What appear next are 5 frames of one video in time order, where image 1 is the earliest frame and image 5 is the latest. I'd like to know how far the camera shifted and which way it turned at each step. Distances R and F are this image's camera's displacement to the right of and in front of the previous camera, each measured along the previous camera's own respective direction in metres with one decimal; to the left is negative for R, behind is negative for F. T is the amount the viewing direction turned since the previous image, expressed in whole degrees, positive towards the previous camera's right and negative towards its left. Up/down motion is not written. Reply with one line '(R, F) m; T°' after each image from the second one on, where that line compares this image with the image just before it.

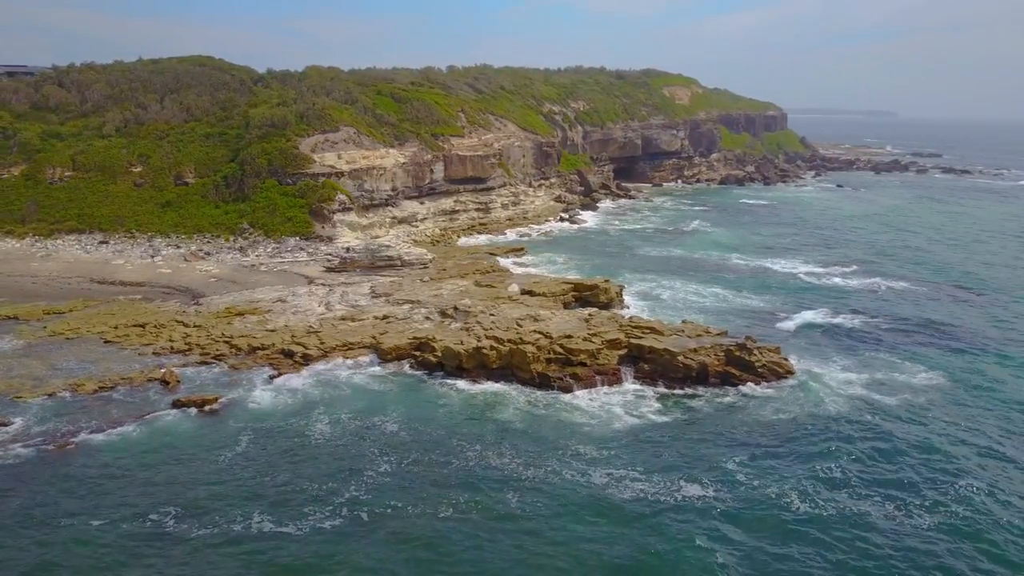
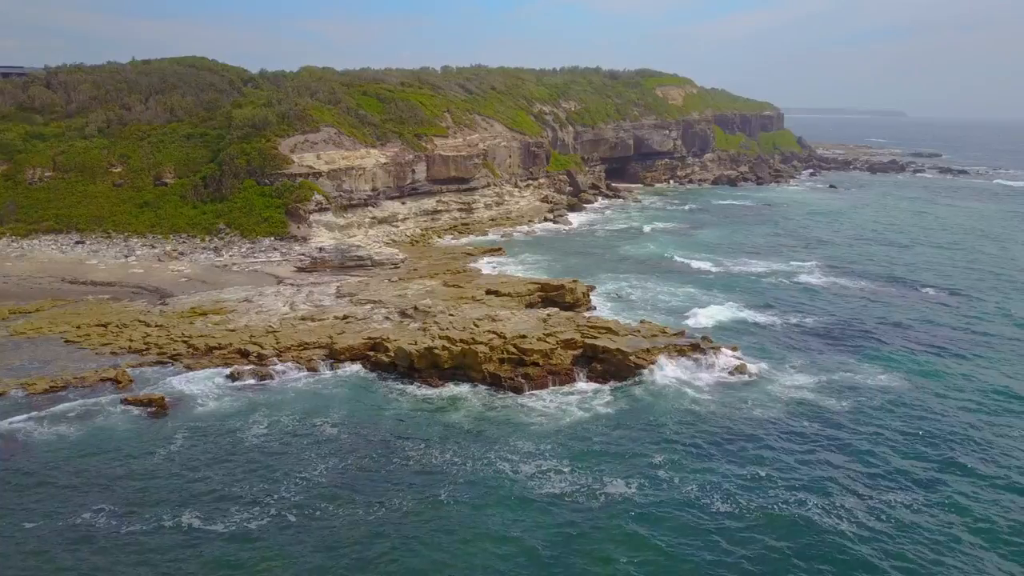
(+1.7, 0.0) m; 0°
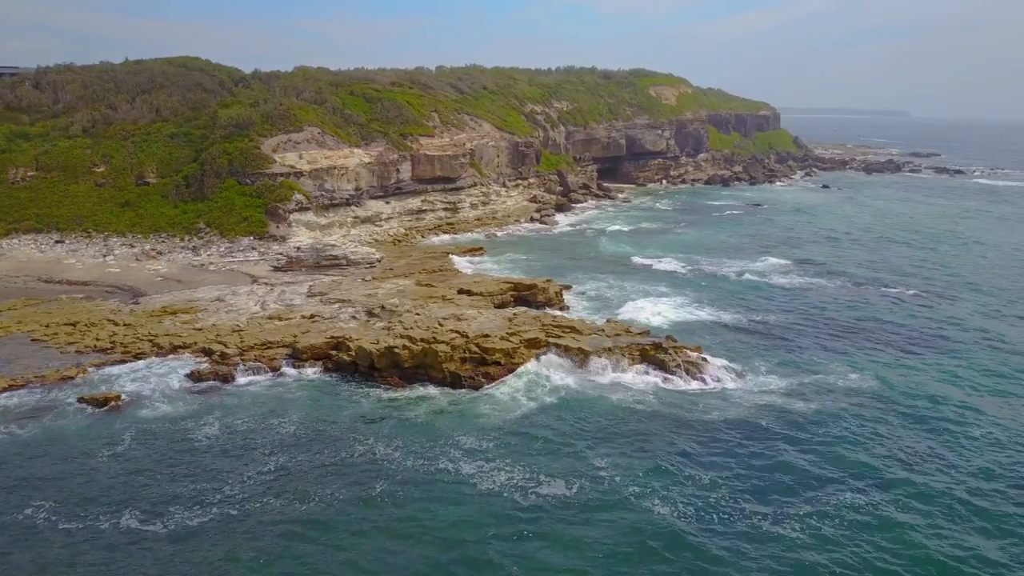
(+1.4, +0.1) m; 0°
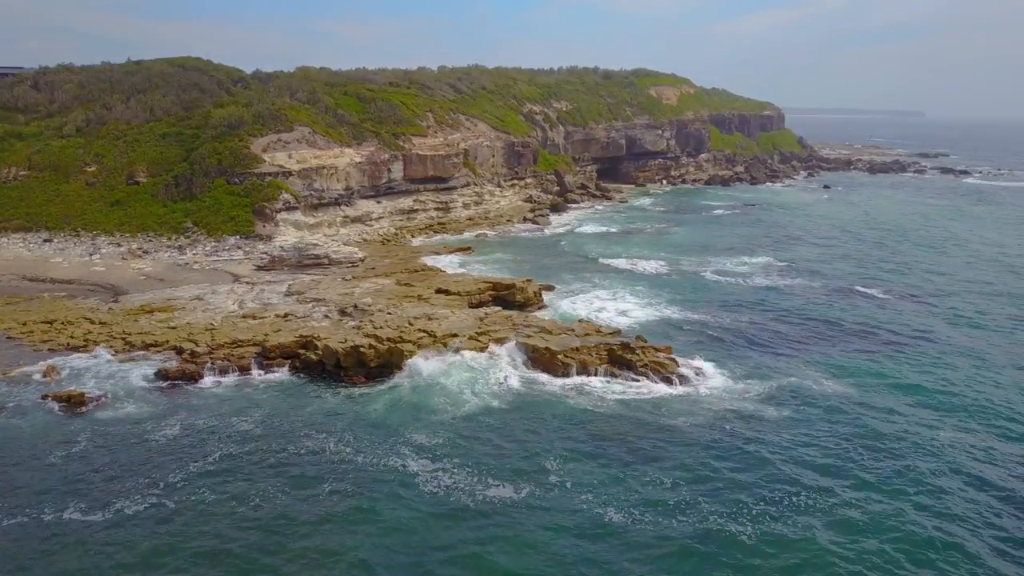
(+1.4, +0.1) m; -1°
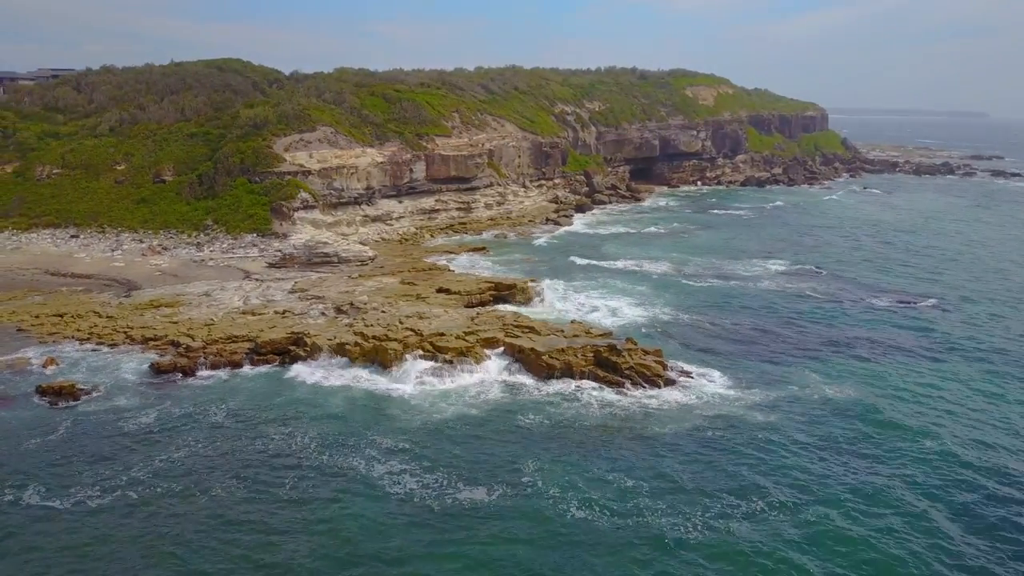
(+2.0, +0.1) m; -3°
